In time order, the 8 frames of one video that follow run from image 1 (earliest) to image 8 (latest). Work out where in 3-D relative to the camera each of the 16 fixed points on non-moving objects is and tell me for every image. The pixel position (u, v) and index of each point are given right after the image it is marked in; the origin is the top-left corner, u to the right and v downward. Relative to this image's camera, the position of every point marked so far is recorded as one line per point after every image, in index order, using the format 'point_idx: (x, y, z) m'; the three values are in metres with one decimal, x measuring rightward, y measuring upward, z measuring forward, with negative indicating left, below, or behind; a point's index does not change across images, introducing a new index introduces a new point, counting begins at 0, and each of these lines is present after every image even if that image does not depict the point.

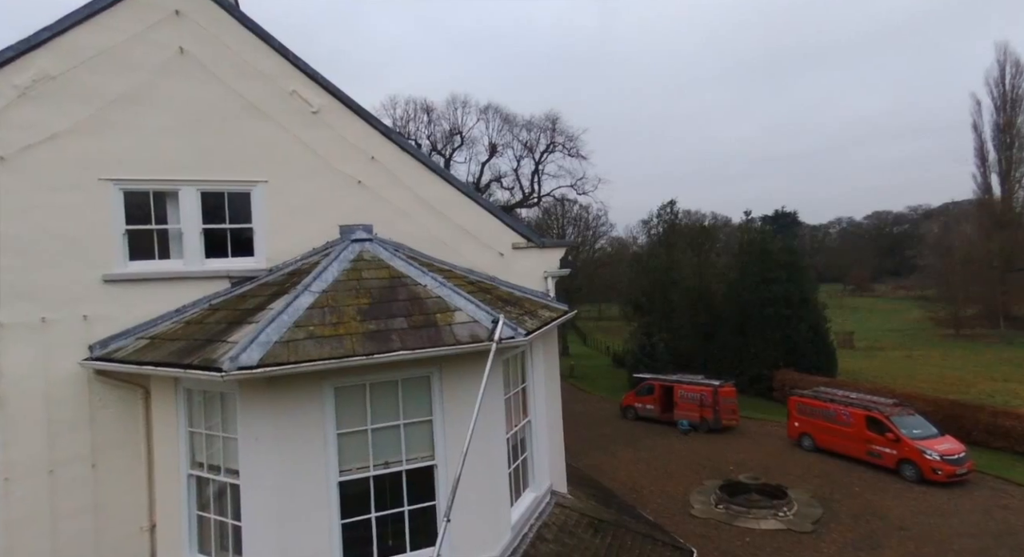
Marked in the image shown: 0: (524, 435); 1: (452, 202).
0: (+0.1, -2.0, +6.9) m
1: (-0.8, +1.0, +7.5) m
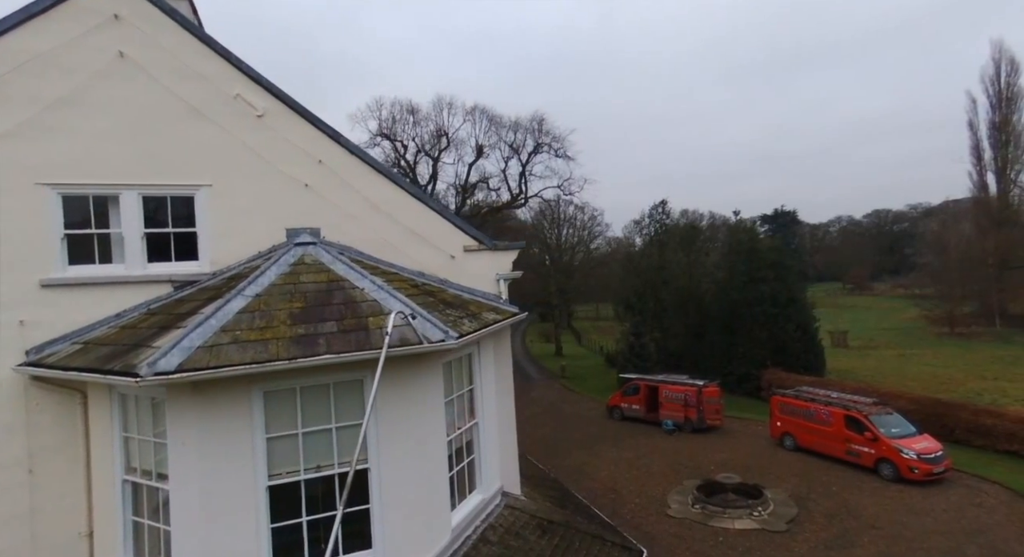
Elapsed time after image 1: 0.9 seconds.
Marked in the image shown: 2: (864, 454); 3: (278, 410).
0: (-0.6, -2.0, +6.9) m
1: (-1.5, +1.0, +7.5) m
2: (+11.5, -5.7, +17.9) m
3: (-2.2, -1.2, +5.1) m
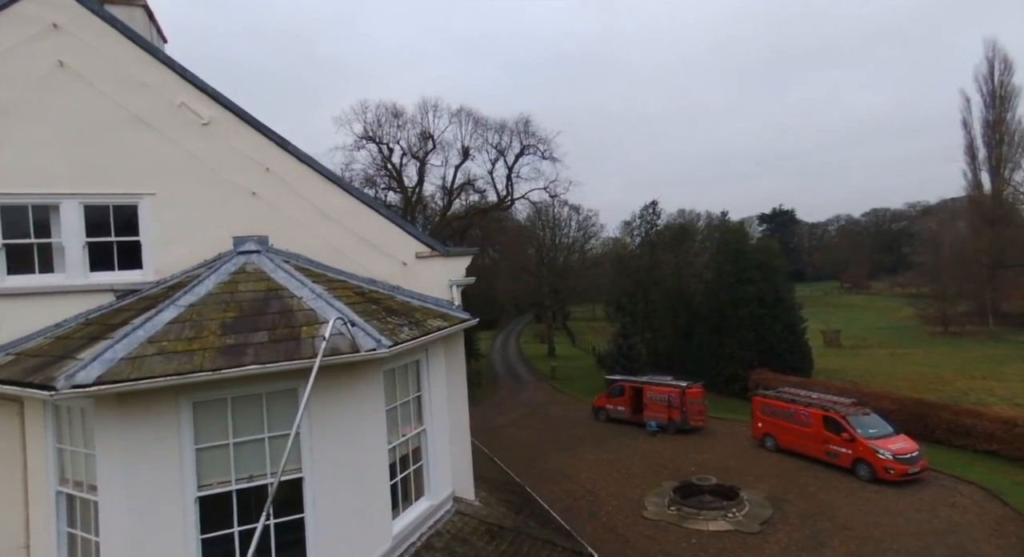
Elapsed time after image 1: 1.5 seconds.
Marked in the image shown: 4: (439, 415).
0: (-1.2, -2.1, +6.9) m
1: (-2.2, +0.9, +7.5) m
2: (+10.8, -5.8, +18.0) m
3: (-2.8, -1.3, +5.1) m
4: (-1.0, -1.8, +7.3) m
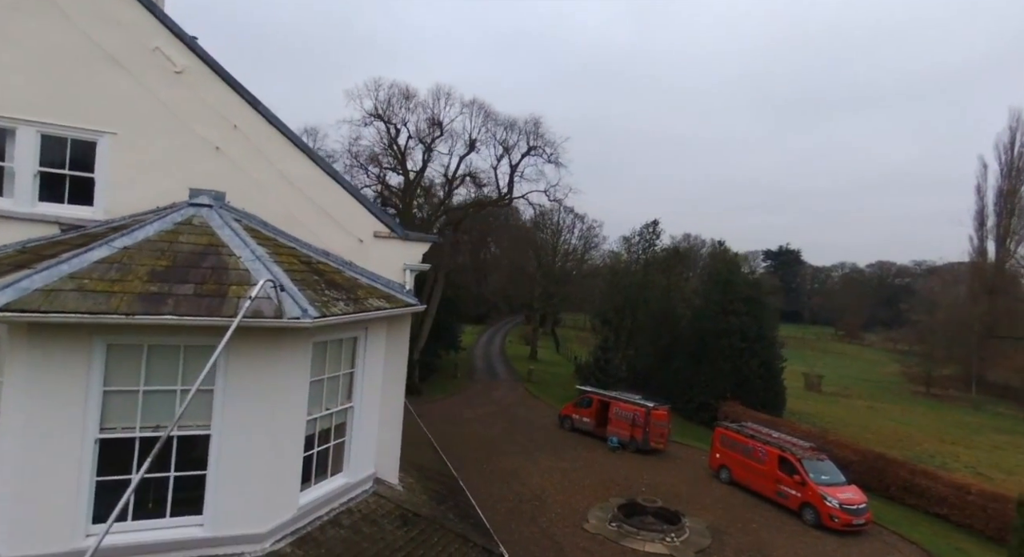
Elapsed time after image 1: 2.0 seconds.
0: (-2.2, -1.8, +6.9) m
1: (-2.7, +1.3, +7.5) m
2: (+9.2, -7.2, +18.1) m
3: (-3.6, -0.8, +5.1) m
4: (-1.9, -1.5, +7.3) m
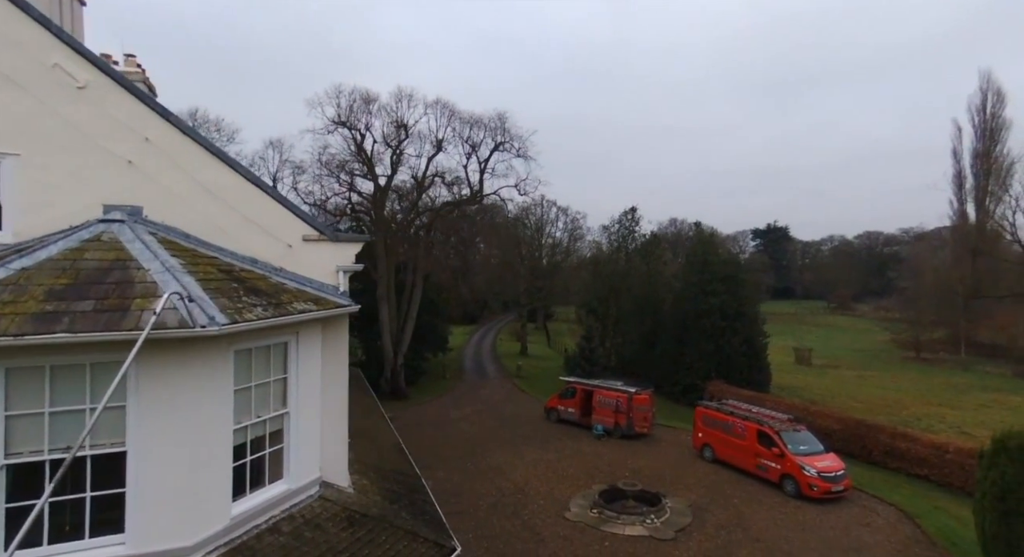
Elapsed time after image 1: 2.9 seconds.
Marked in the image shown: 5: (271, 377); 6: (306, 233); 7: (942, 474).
0: (-2.9, -1.9, +6.8) m
1: (-3.7, +1.2, +7.4) m
2: (+8.6, -6.3, +18.2) m
3: (-4.5, -1.0, +5.0) m
4: (-2.7, -1.6, +7.2) m
5: (-3.0, -1.2, +6.7) m
6: (-2.9, +0.7, +7.7) m
7: (+15.6, -7.1, +19.8) m
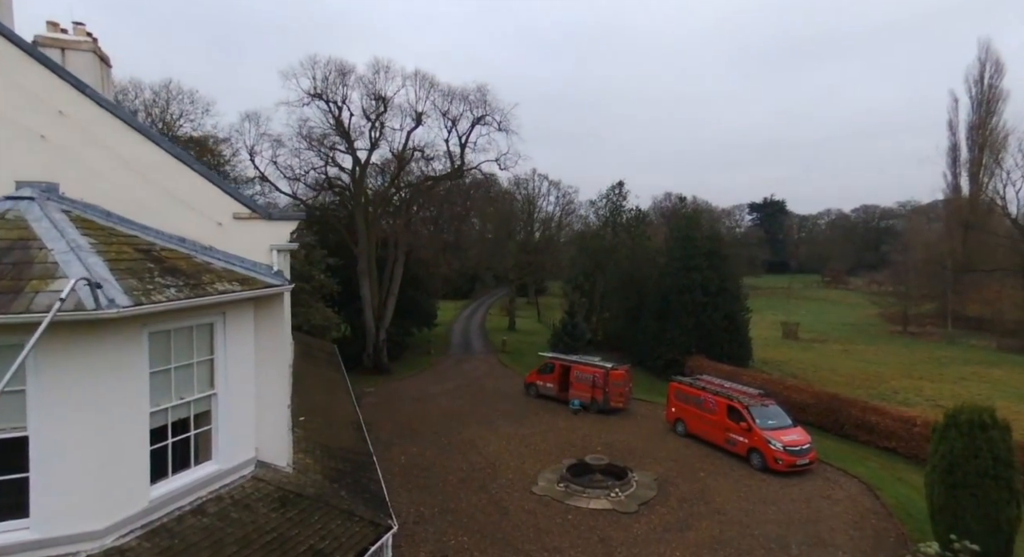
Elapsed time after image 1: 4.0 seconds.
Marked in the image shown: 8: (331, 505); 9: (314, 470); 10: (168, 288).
0: (-3.8, -1.6, +6.7) m
1: (-4.6, +1.5, +7.2) m
2: (+7.6, -5.5, +18.4) m
3: (-5.3, -0.8, +4.8) m
4: (-3.6, -1.3, +7.1) m
5: (-3.8, -1.0, +6.6) m
6: (-3.8, +0.9, +7.5) m
7: (+14.6, -6.2, +20.1) m
8: (-2.5, -3.1, +7.4) m
9: (-3.0, -2.9, +8.4) m
10: (-3.7, -0.1, +5.9) m
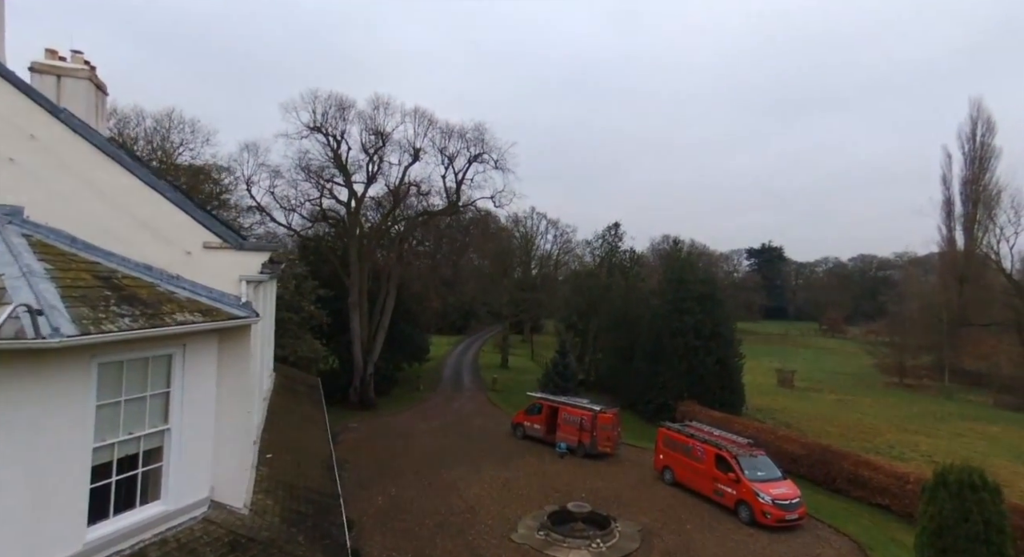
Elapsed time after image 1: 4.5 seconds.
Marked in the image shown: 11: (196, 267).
0: (-4.2, -2.0, +6.4) m
1: (-4.9, +1.1, +7.1) m
2: (+7.0, -7.0, +17.9) m
3: (-5.7, -1.0, +4.6) m
4: (-4.0, -1.7, +6.8) m
5: (-4.2, -1.3, +6.4) m
6: (-4.1, +0.5, +7.4) m
7: (+13.9, -8.0, +19.5) m
8: (-2.9, -3.5, +7.0) m
9: (-3.5, -3.4, +8.0) m
10: (-4.1, -0.4, +5.7) m
11: (-4.3, +0.2, +7.4) m
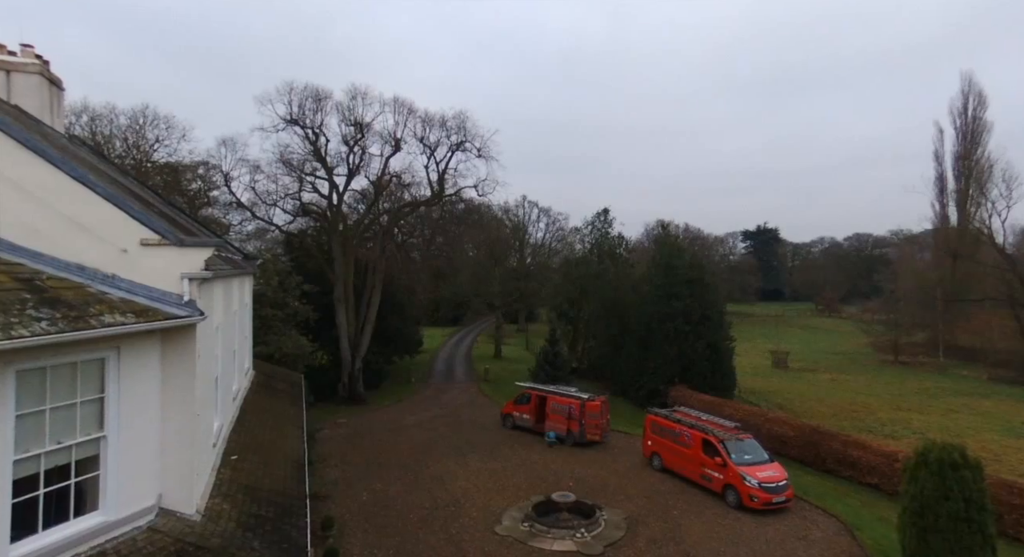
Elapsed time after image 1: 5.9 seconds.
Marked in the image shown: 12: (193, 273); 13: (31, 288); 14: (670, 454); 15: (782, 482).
0: (-4.7, -2.0, +6.1) m
1: (-5.5, +1.1, +6.7) m
2: (+6.6, -6.5, +17.7) m
3: (-6.2, -1.1, +4.3) m
4: (-4.5, -1.7, +6.5) m
5: (-4.8, -1.3, +6.0) m
6: (-4.7, +0.5, +7.0) m
7: (+13.5, -7.2, +19.5) m
8: (-3.4, -3.5, +6.8) m
9: (-4.0, -3.4, +7.7) m
10: (-4.6, -0.4, +5.4) m
11: (-4.9, +0.2, +7.0) m
12: (-4.2, +0.1, +7.3) m
13: (-5.1, -0.1, +5.8) m
14: (+5.7, -6.4, +19.8) m
15: (+8.2, -6.2, +16.7) m
